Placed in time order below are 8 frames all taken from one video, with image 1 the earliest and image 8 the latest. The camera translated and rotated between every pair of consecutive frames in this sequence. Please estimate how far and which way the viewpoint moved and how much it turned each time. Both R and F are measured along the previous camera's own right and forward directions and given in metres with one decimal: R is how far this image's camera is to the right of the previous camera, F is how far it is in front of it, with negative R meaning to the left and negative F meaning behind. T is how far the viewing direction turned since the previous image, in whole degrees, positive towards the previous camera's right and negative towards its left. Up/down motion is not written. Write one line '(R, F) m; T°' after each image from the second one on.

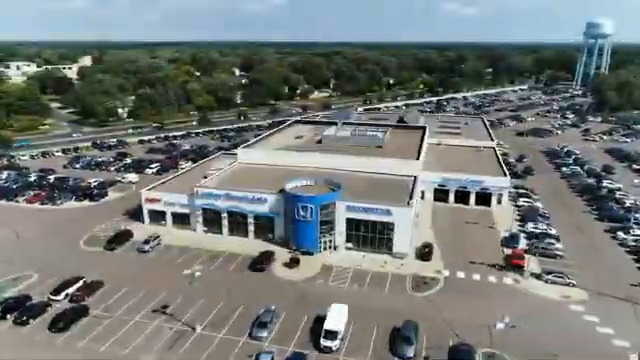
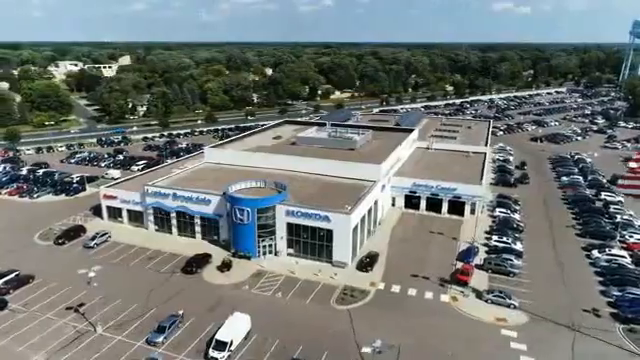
(+9.4, +2.0) m; -6°
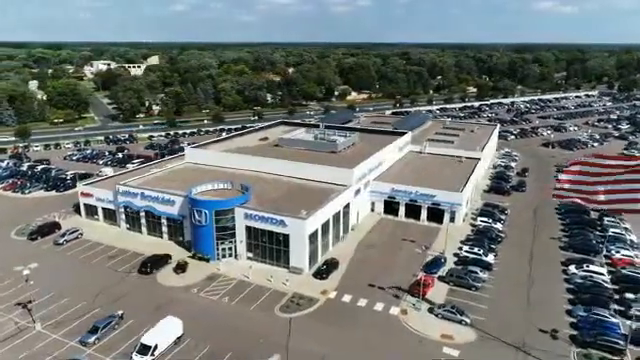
(+6.4, +1.2) m; -4°
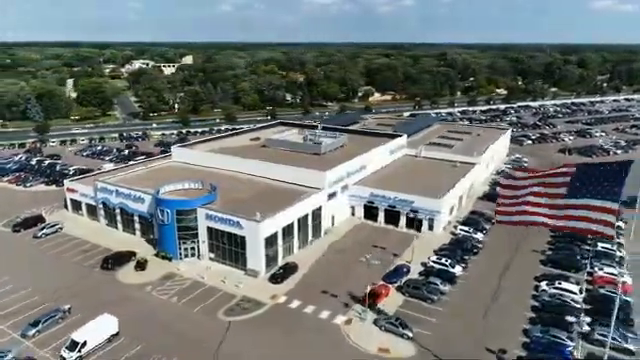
(+6.7, +1.1) m; -5°
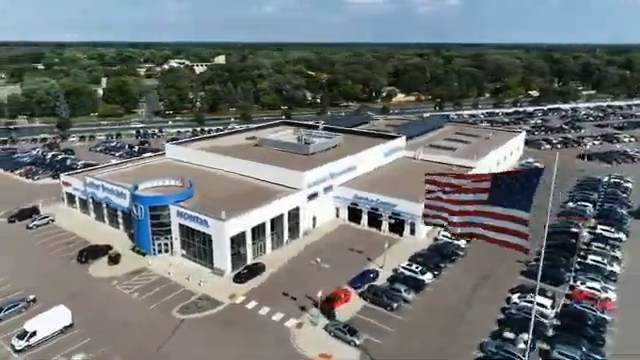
(+5.8, +0.8) m; -5°
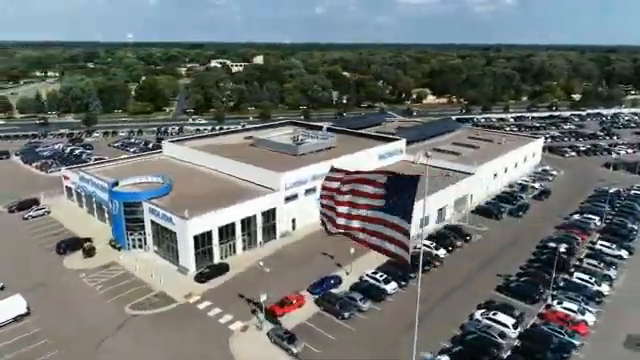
(+6.5, +1.2) m; -6°
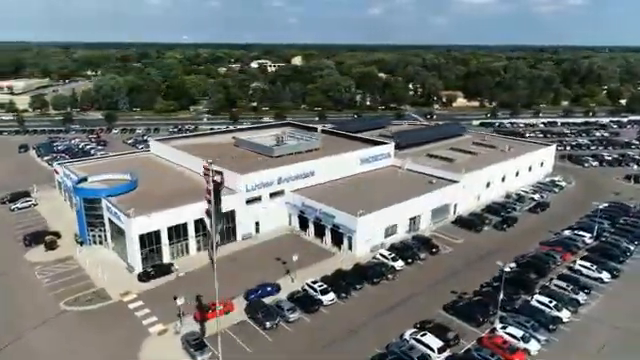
(+8.3, +1.7) m; -6°
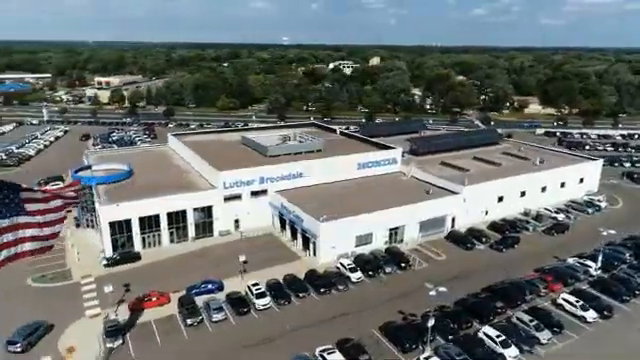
(+10.7, +2.2) m; -11°
